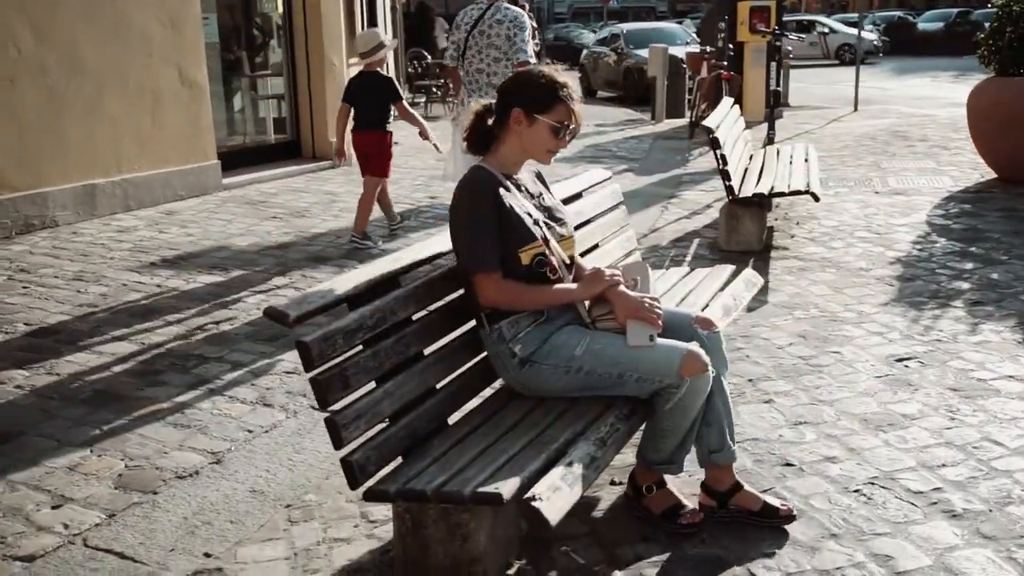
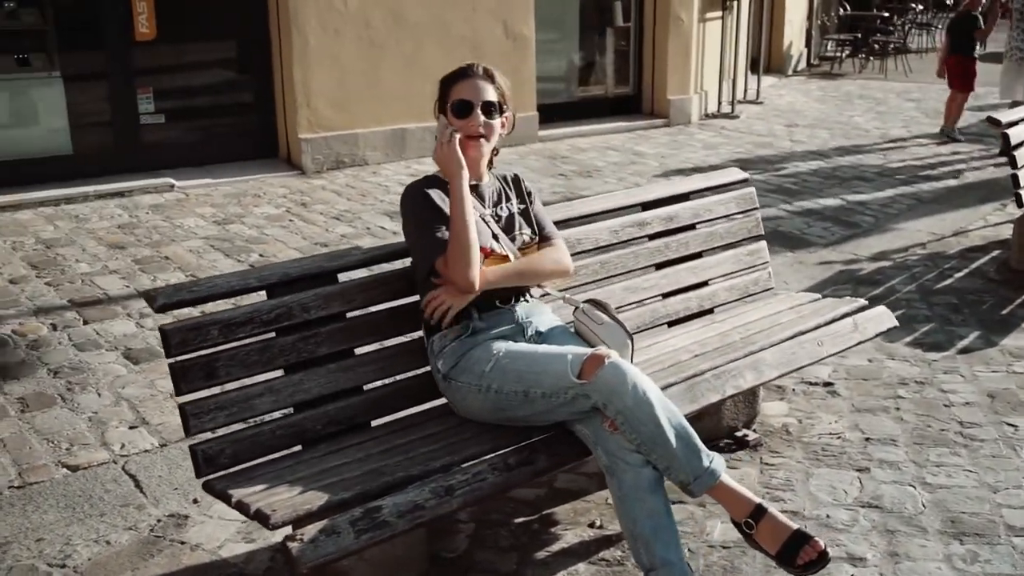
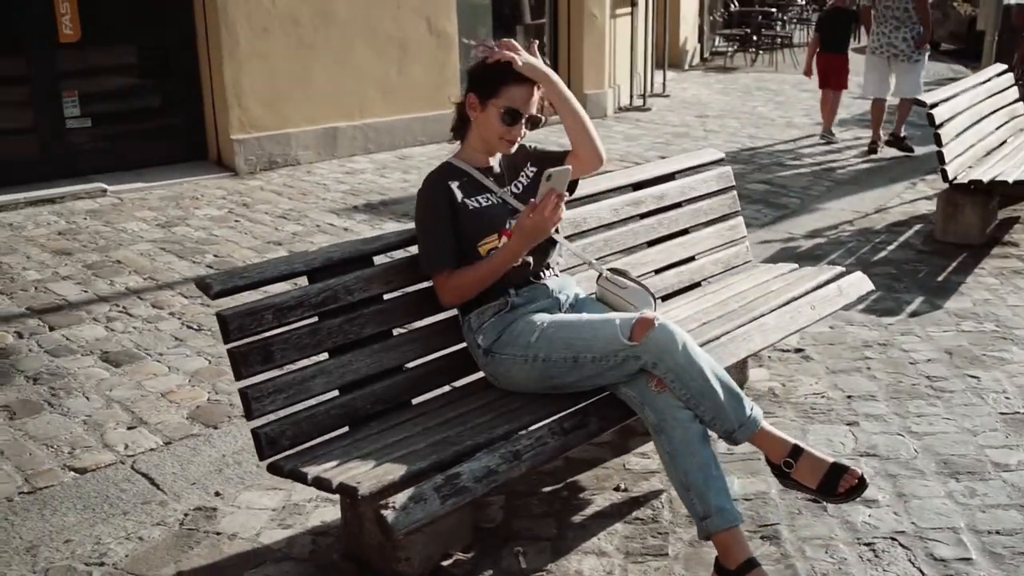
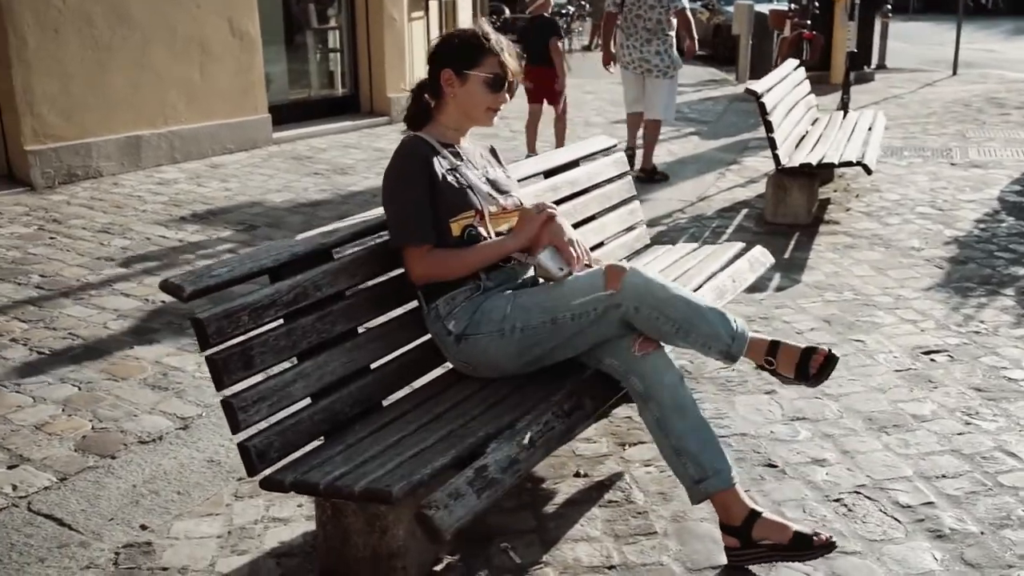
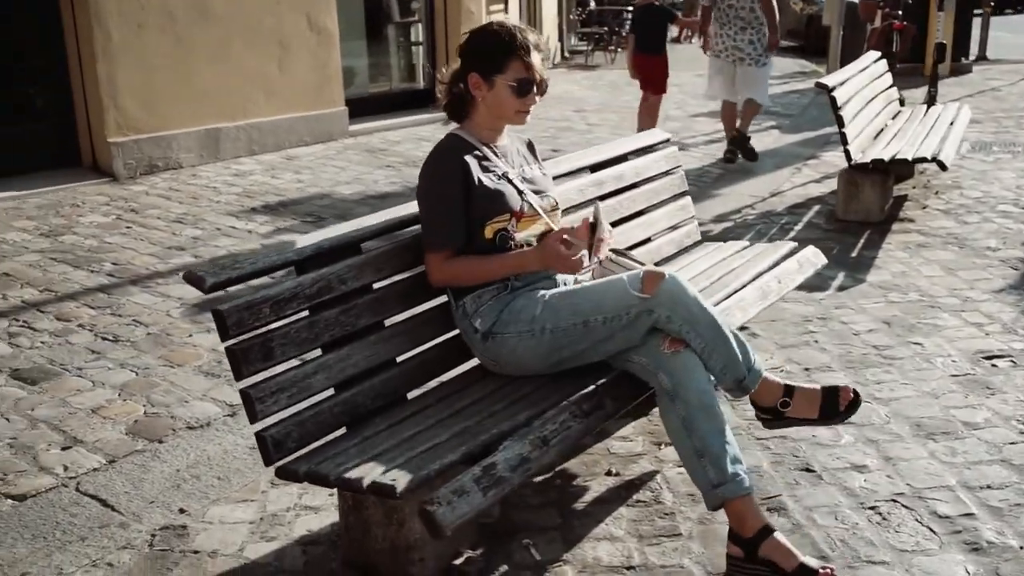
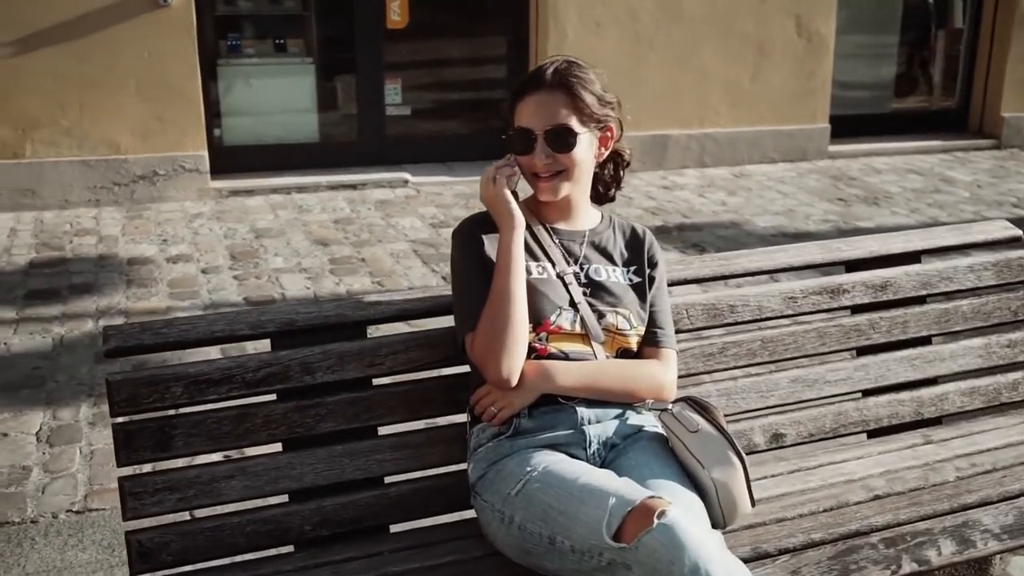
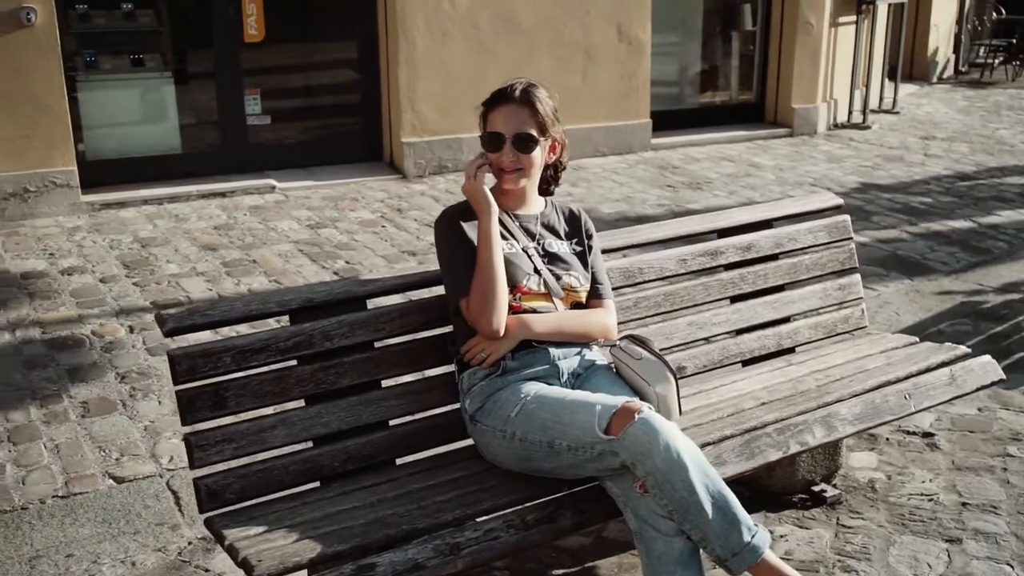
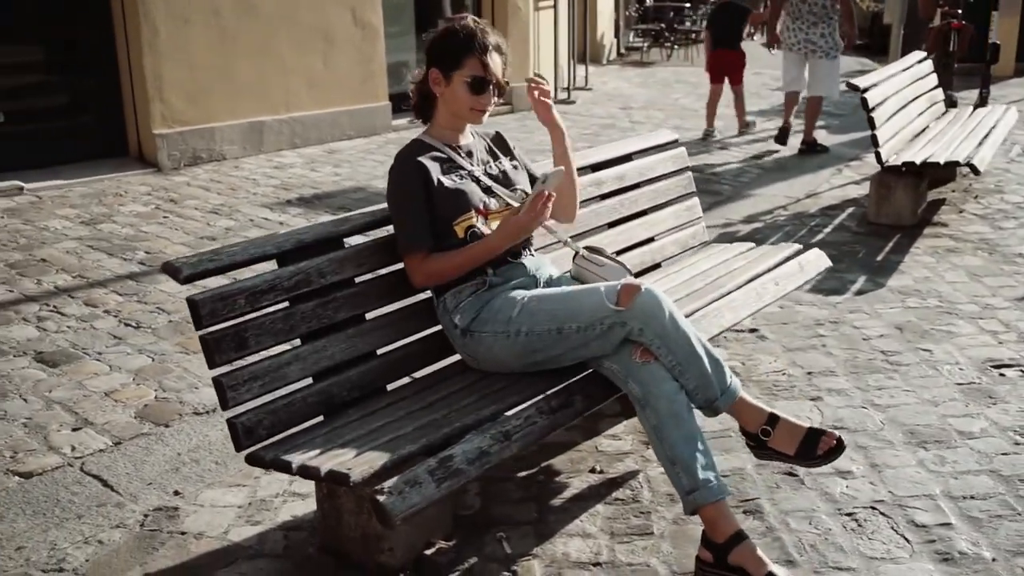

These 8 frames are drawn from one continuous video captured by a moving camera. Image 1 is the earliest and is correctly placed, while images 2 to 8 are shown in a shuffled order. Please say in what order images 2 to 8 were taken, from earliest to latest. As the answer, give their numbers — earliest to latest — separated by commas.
4, 5, 8, 3, 2, 7, 6
